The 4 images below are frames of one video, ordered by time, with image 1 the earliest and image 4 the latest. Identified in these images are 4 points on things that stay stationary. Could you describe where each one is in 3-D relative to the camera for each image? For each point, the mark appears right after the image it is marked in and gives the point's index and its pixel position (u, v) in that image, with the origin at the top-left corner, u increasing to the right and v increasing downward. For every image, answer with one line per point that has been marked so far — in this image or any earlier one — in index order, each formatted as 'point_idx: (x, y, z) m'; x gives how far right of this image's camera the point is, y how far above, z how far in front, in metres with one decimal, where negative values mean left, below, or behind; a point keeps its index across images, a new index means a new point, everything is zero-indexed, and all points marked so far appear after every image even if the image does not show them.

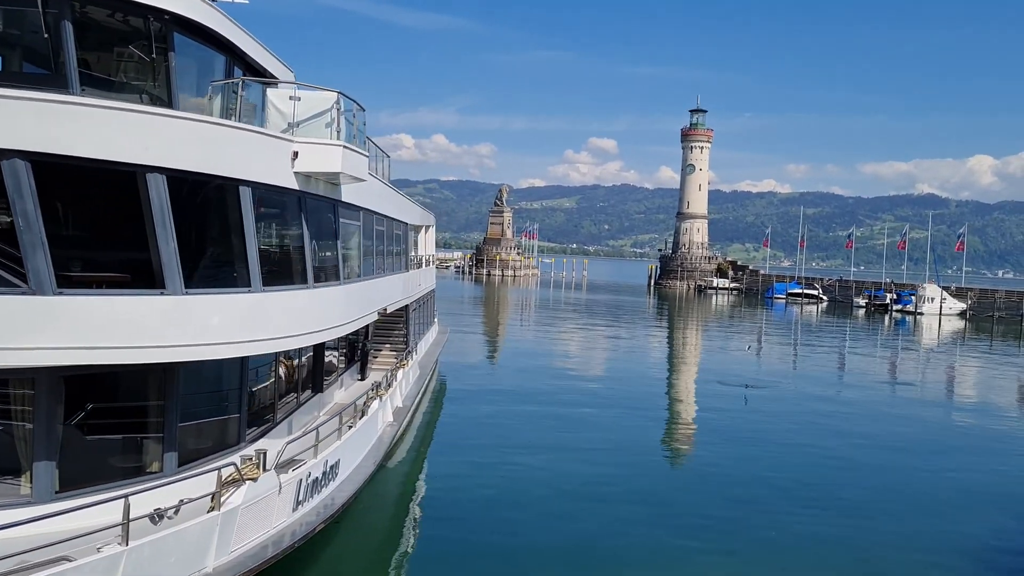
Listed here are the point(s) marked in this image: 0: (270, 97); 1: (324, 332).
0: (-3.0, +2.3, +9.8) m
1: (-2.4, -0.6, +10.0) m
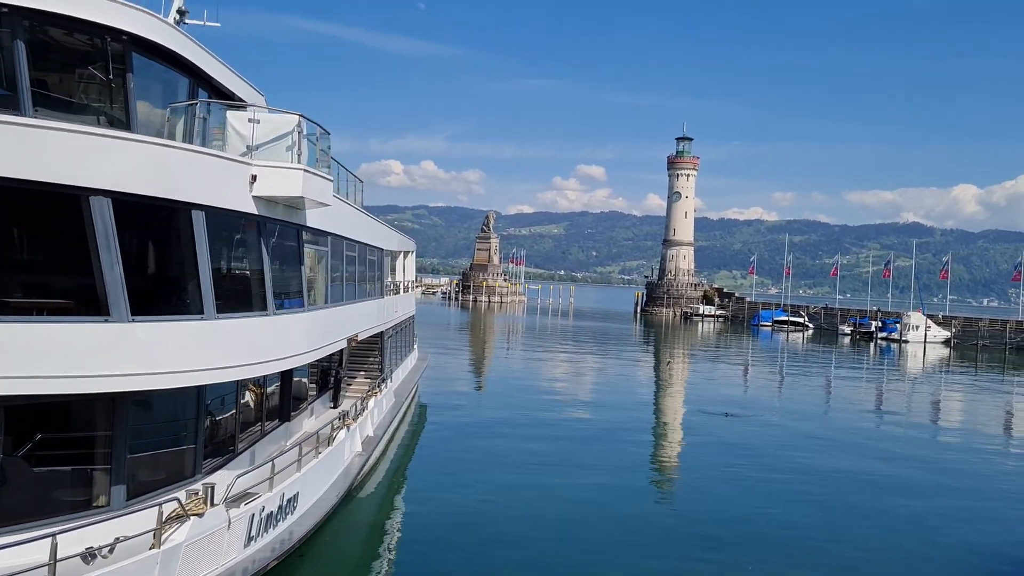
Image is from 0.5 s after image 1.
0: (-3.4, +2.0, +9.7) m
1: (-2.8, -0.9, +9.7) m
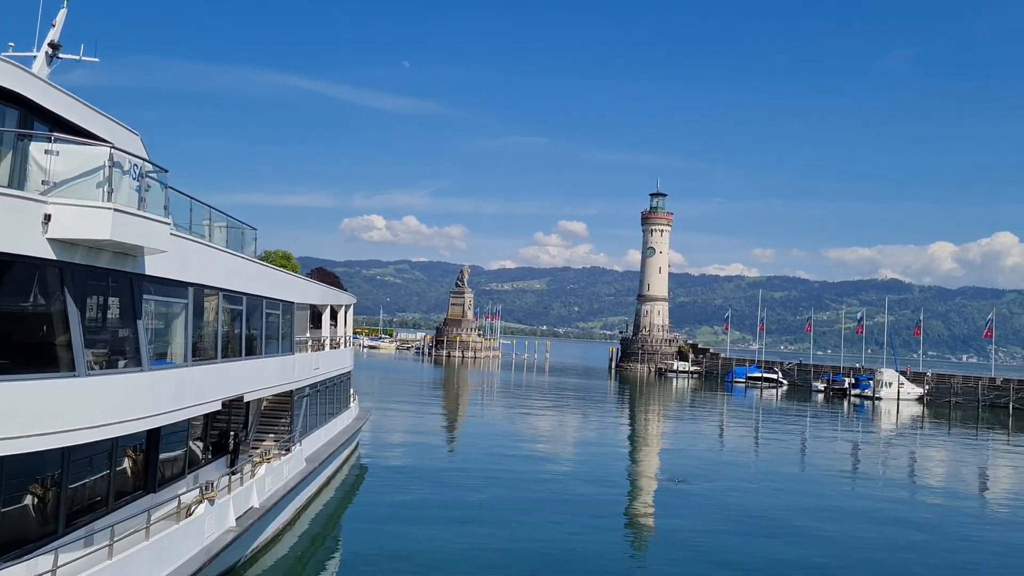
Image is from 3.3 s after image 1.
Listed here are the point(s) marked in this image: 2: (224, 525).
0: (-4.9, +1.4, +8.6) m
1: (-4.2, -1.5, +8.5) m
2: (-4.0, -3.3, +11.3) m
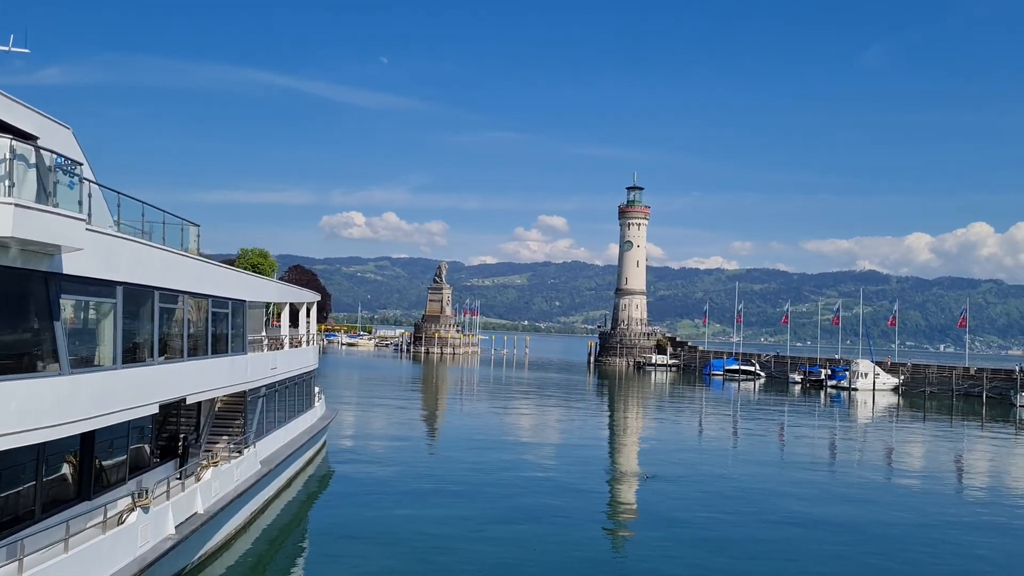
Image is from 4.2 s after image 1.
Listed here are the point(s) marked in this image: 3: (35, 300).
0: (-5.5, +1.4, +8.2) m
1: (-4.9, -1.5, +8.1) m
2: (-4.7, -3.3, +10.9) m
3: (-4.9, -0.1, +8.4) m
